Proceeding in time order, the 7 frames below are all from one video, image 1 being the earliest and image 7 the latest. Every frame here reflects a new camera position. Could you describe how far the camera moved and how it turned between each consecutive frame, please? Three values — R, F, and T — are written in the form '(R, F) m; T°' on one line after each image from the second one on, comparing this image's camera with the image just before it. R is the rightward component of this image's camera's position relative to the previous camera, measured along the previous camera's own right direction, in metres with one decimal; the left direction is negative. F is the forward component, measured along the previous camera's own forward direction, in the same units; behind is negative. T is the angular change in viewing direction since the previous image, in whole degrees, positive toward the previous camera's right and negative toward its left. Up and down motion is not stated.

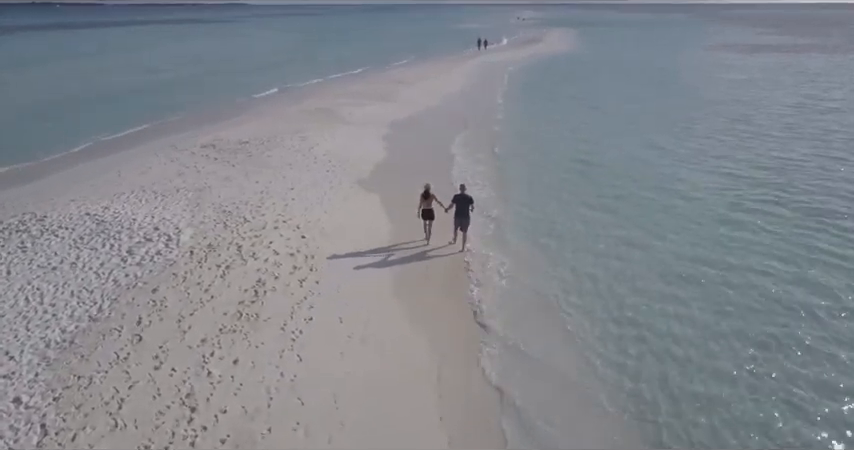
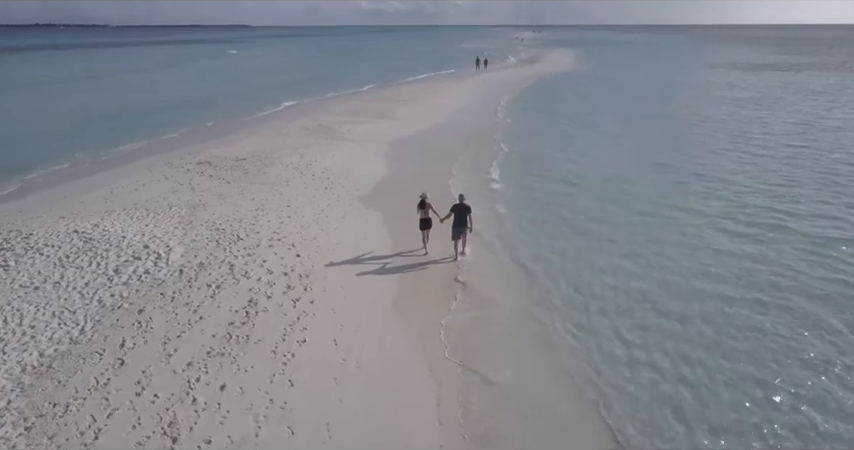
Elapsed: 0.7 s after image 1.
(0.0, +0.4) m; 0°
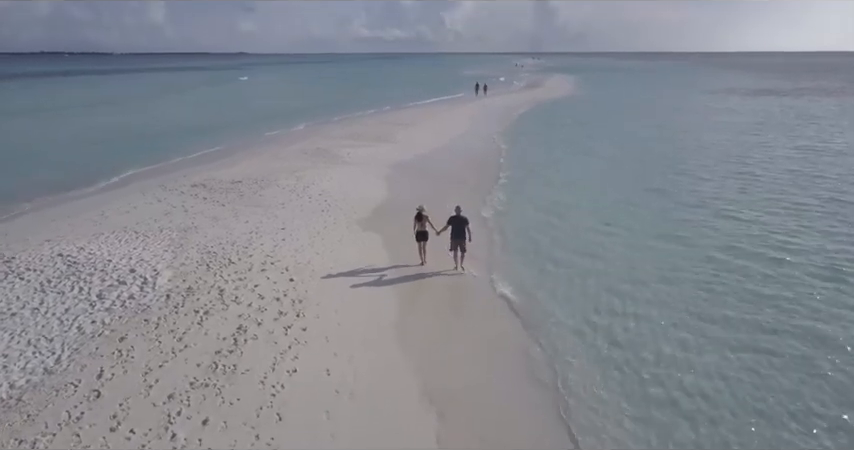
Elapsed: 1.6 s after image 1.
(0.0, +0.5) m; 0°
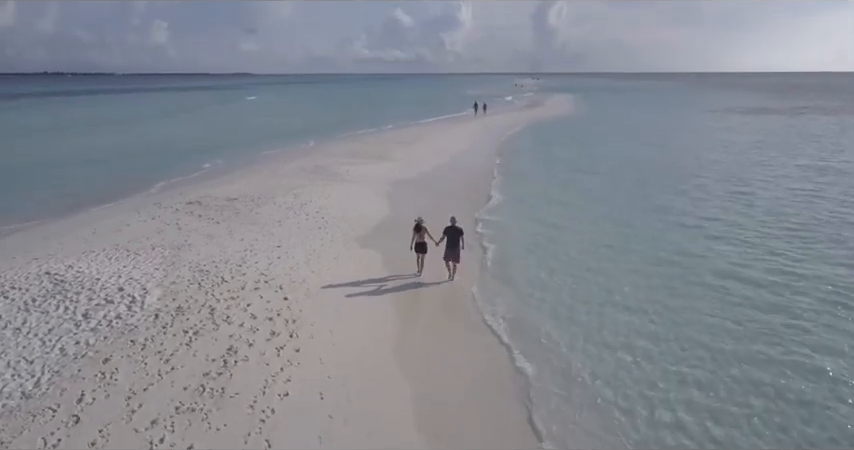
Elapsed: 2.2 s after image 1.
(0.0, +0.3) m; 0°
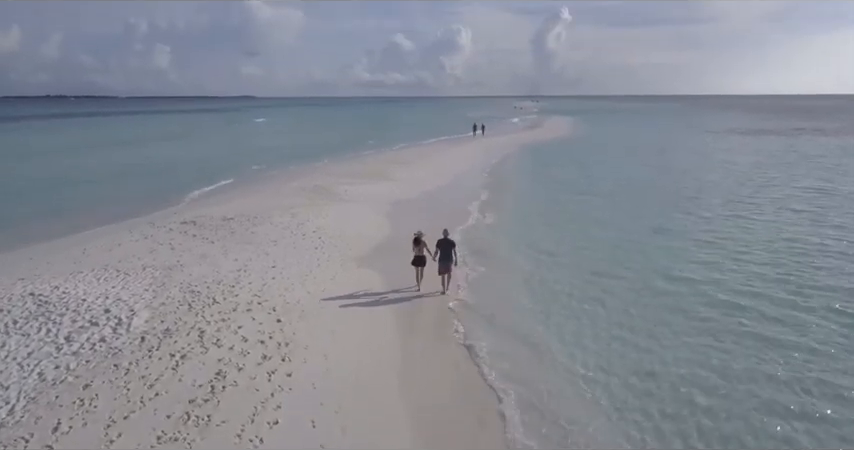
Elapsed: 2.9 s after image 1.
(0.0, +0.4) m; 0°
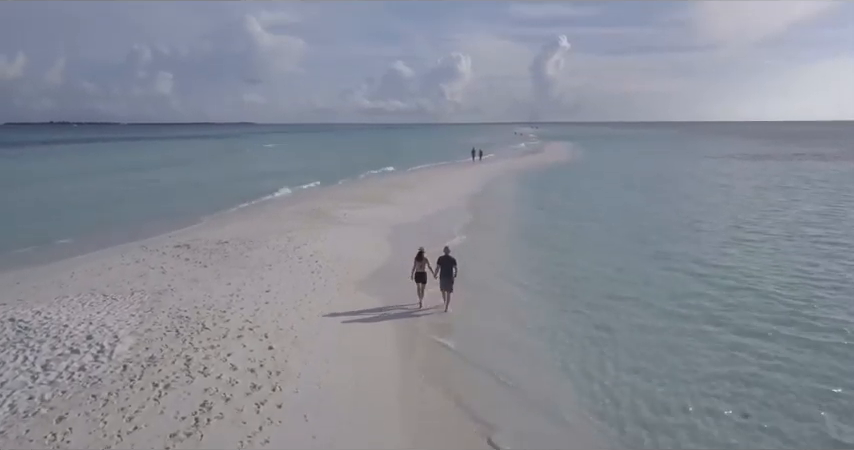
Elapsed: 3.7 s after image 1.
(0.0, +0.5) m; 0°
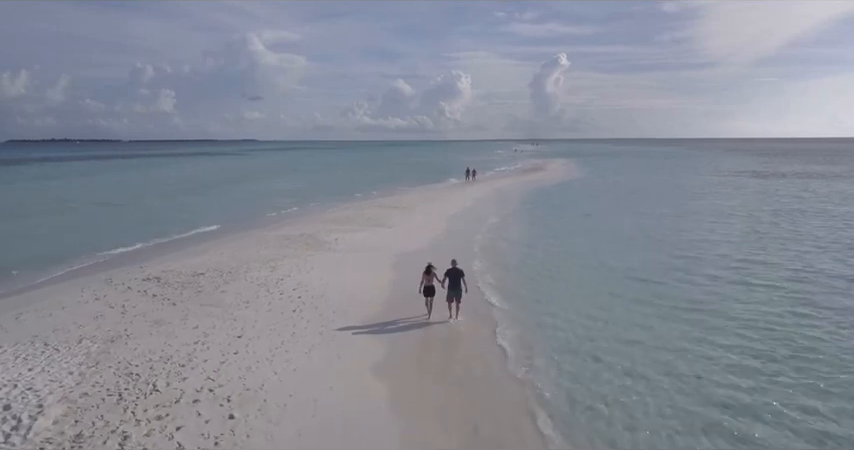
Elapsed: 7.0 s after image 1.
(+0.1, +1.8) m; 0°
